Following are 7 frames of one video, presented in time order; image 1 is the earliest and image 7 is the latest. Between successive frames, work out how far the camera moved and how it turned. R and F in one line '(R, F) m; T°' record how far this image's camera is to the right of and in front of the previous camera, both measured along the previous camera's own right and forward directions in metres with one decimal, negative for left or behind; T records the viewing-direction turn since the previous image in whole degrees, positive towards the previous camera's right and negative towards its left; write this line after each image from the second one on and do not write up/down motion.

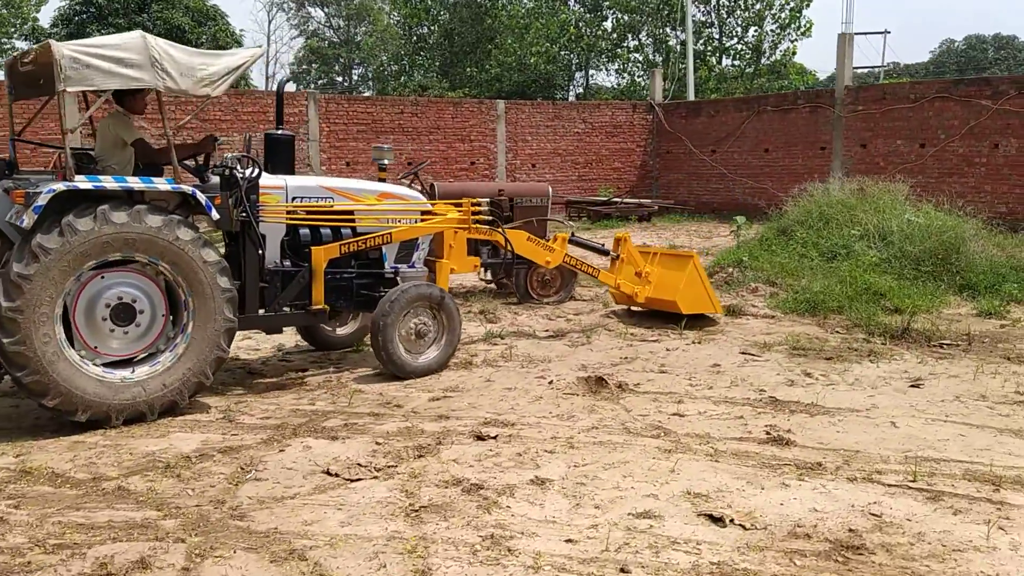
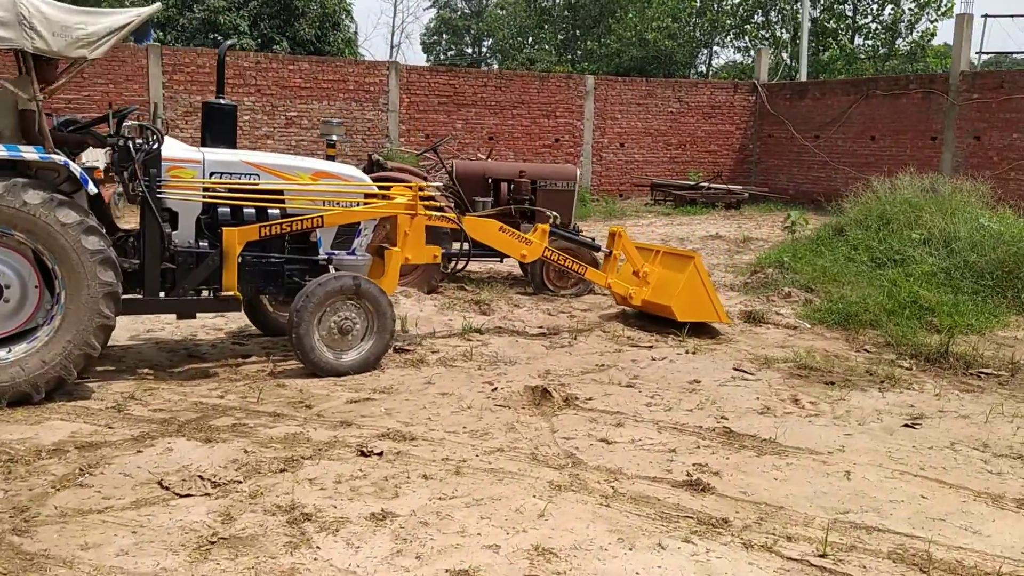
(+1.0, +0.6) m; -7°
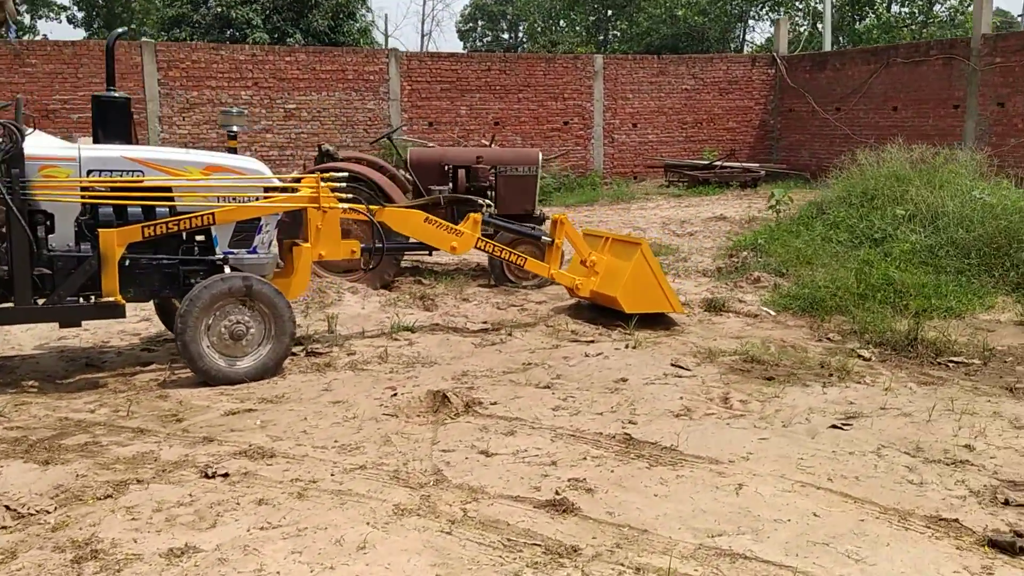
(+0.8, +0.4) m; -3°
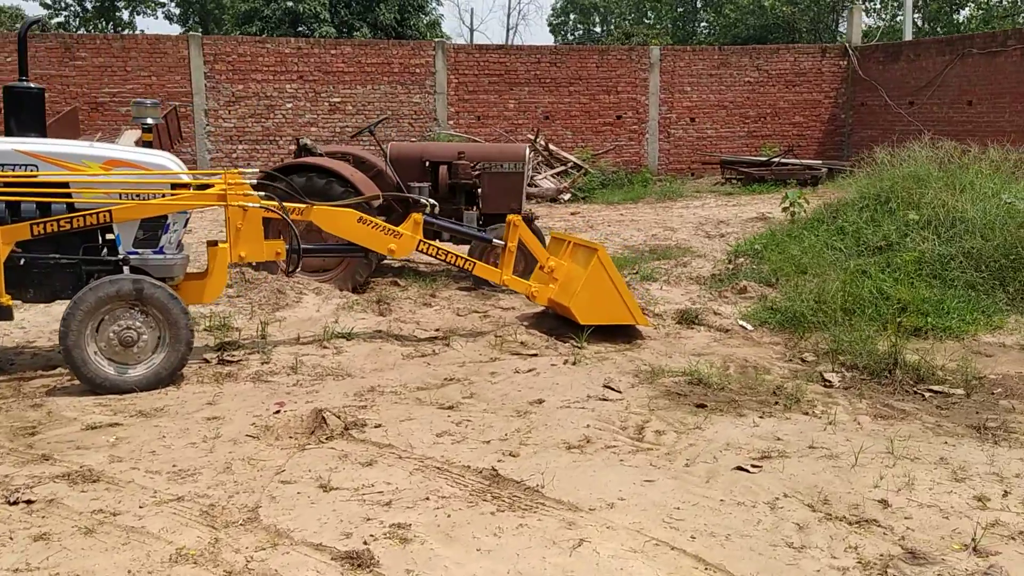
(+0.9, +0.5) m; -6°
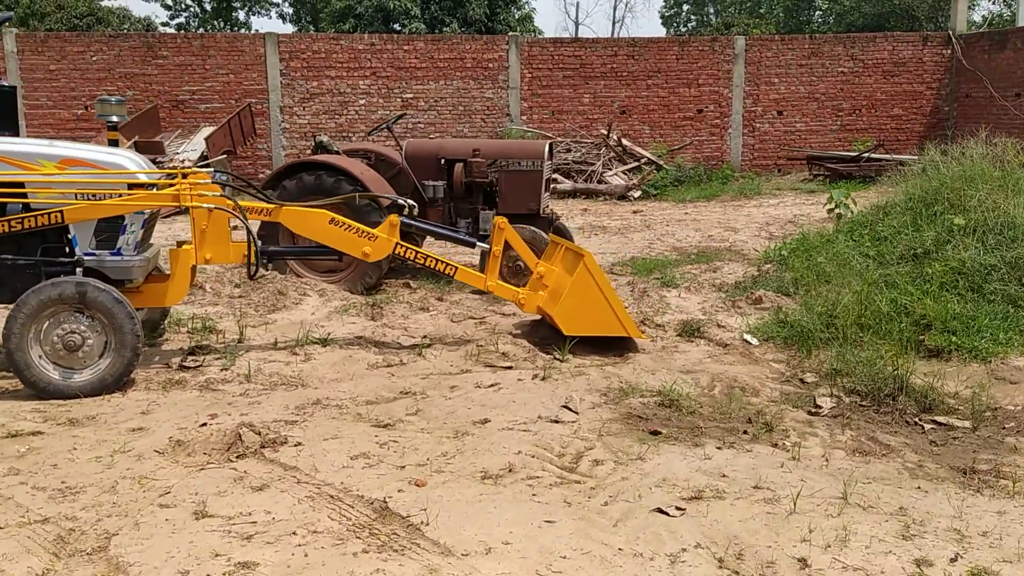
(+0.8, +0.4) m; -7°
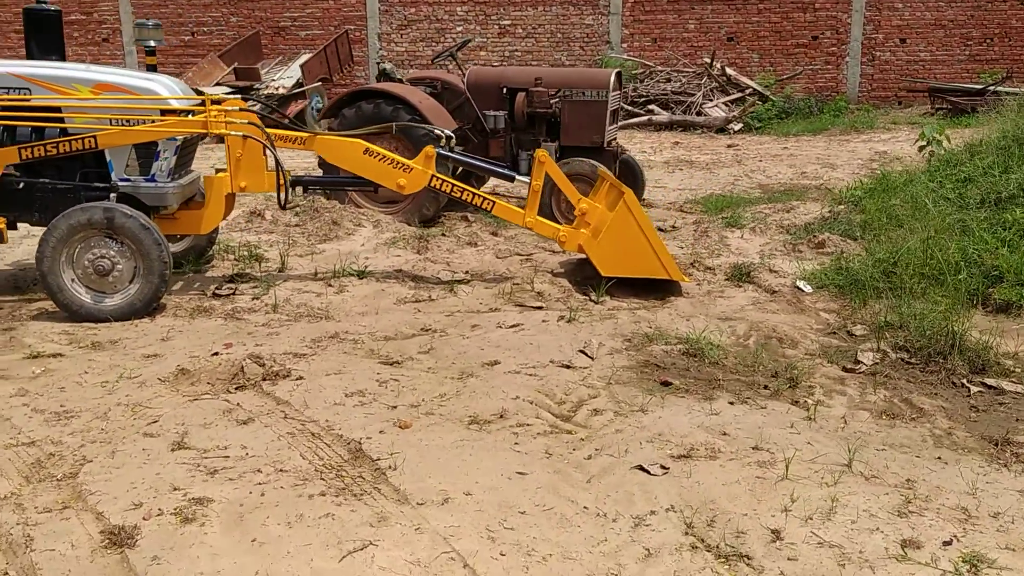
(+0.5, +0.2) m; -7°
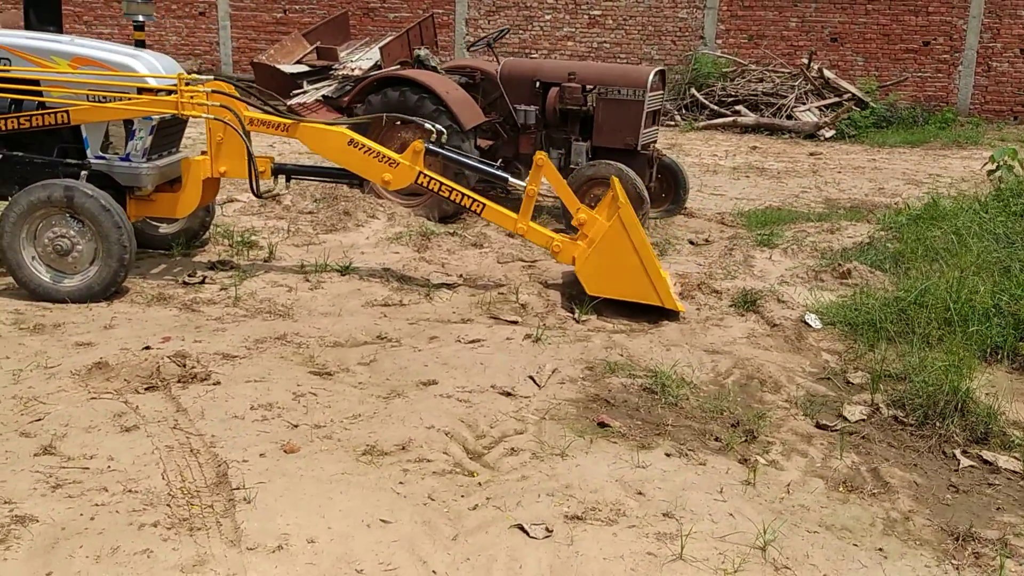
(+0.7, +0.4) m; -6°
